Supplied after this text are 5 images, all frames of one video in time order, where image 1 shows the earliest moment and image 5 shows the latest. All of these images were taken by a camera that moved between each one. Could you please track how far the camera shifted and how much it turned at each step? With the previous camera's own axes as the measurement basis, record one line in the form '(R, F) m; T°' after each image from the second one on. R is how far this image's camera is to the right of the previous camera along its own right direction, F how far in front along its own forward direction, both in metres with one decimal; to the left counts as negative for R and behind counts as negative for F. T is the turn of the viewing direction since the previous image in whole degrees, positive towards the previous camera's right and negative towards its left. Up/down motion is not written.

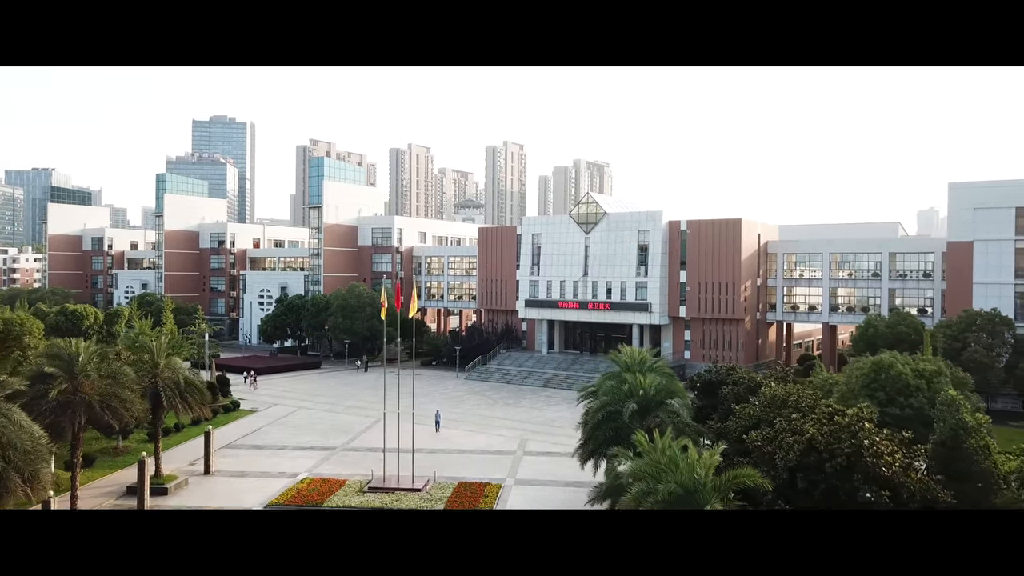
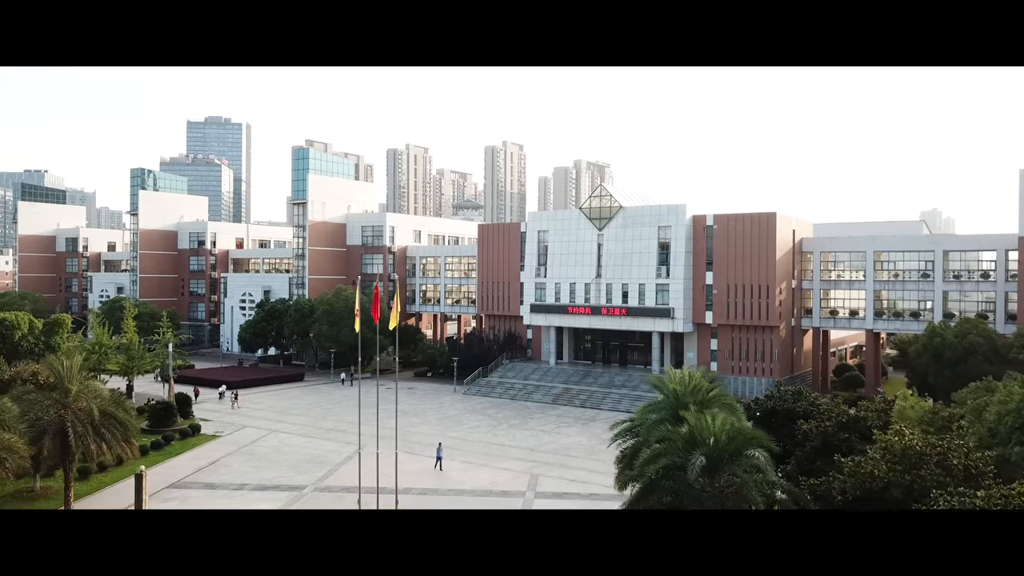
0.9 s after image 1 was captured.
(-0.1, +2.2) m; 0°
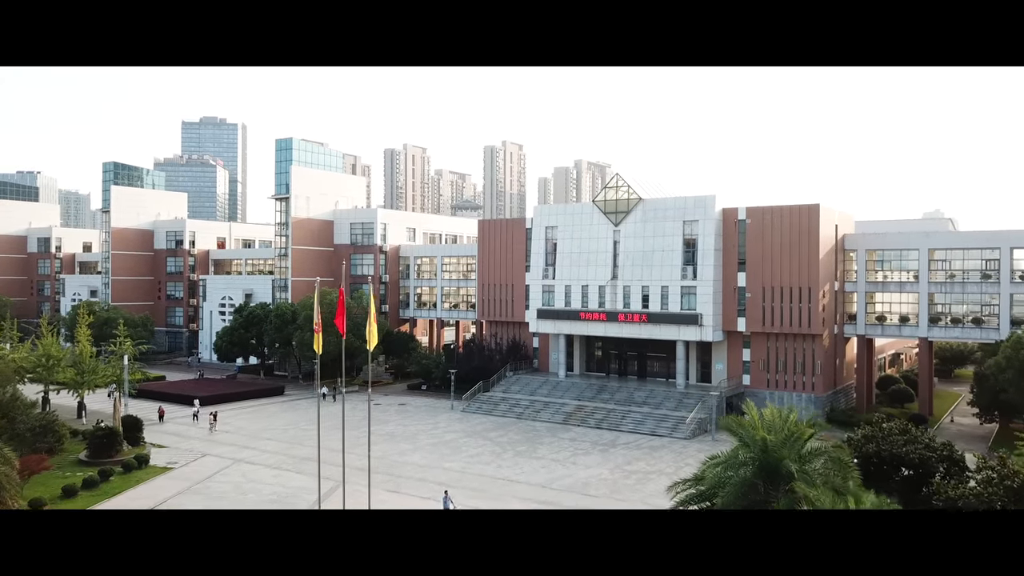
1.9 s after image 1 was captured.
(-0.1, +2.1) m; 0°
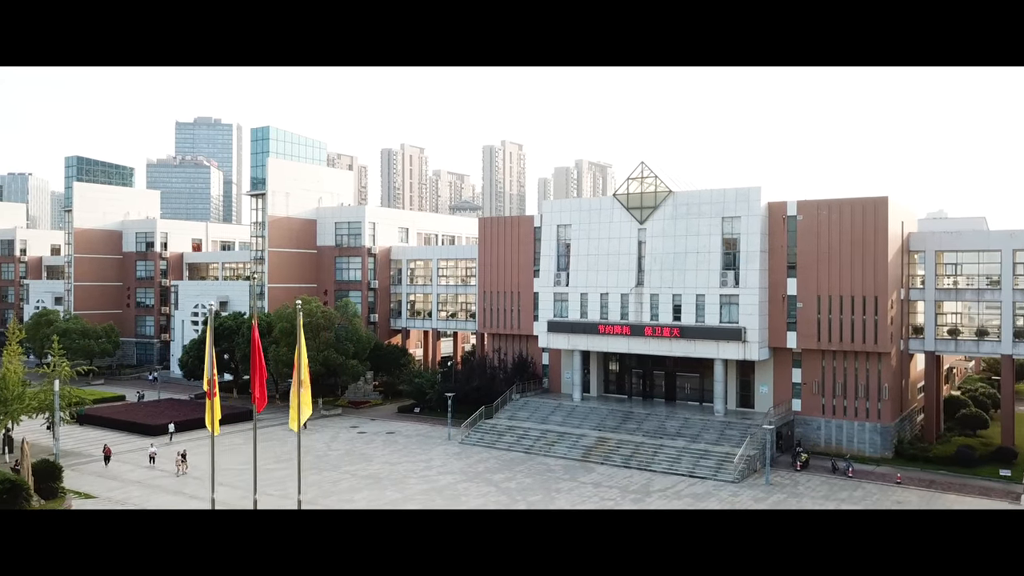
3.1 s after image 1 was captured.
(-0.1, +2.4) m; 0°
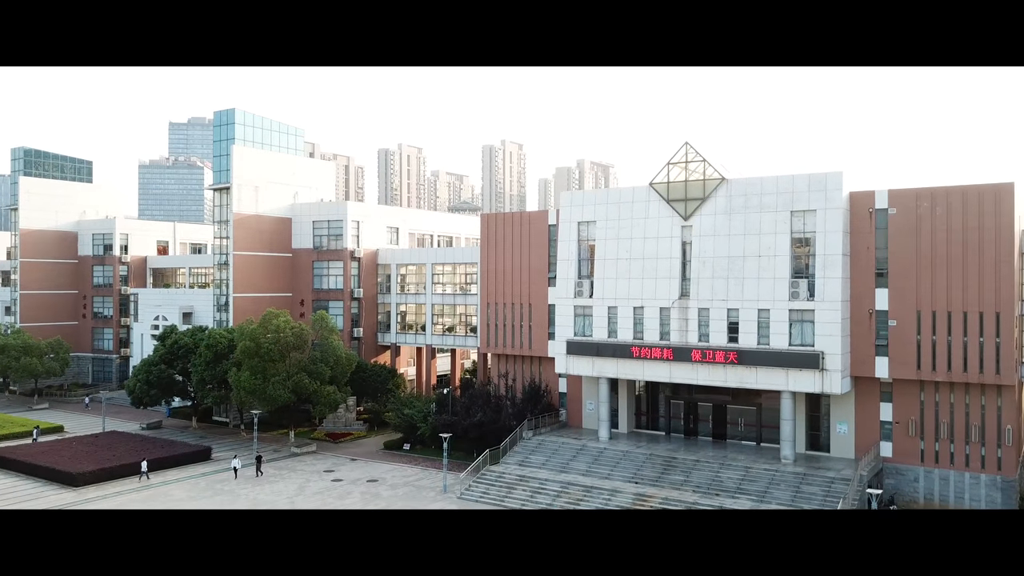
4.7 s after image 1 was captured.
(-0.1, +2.8) m; 0°
